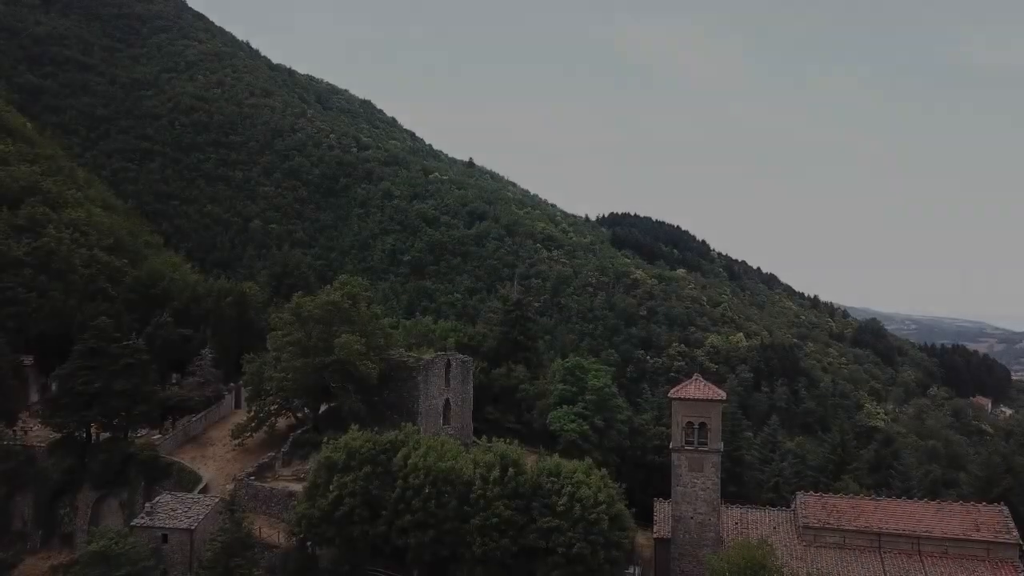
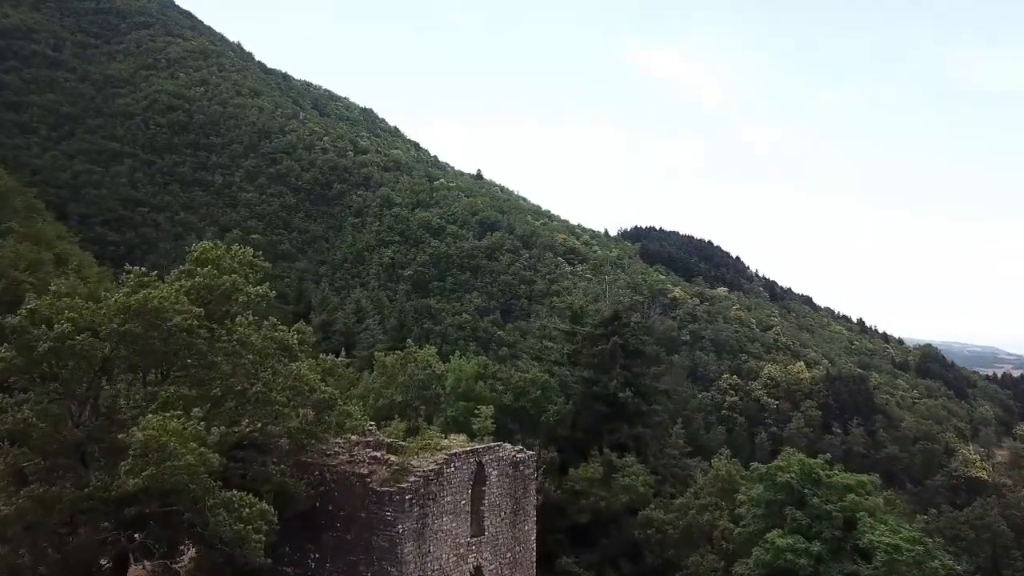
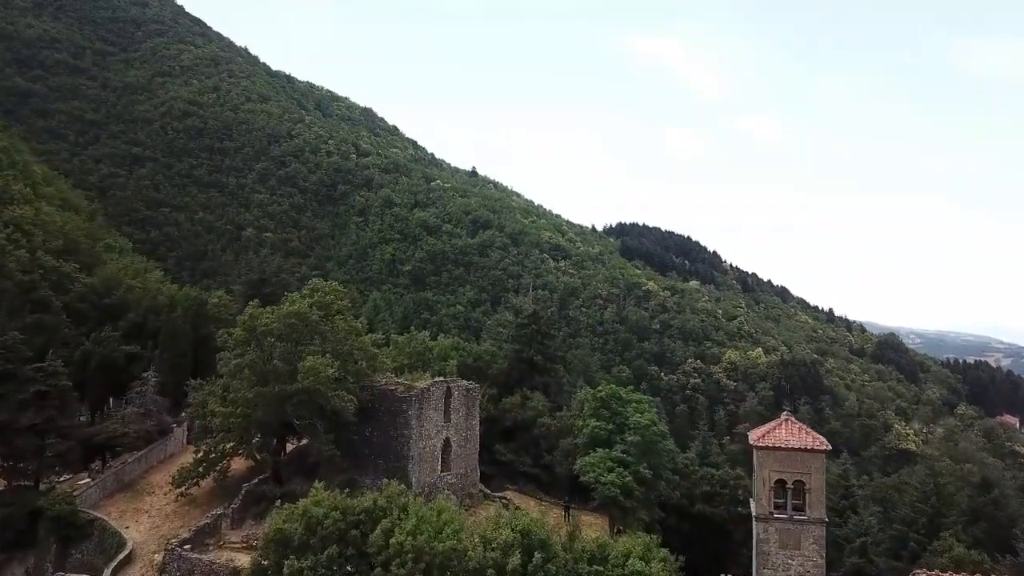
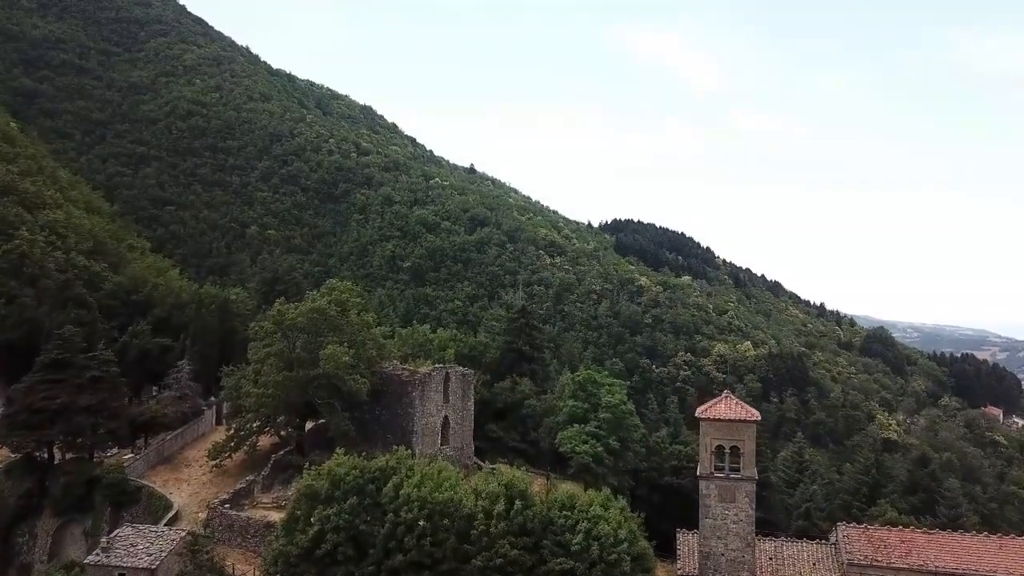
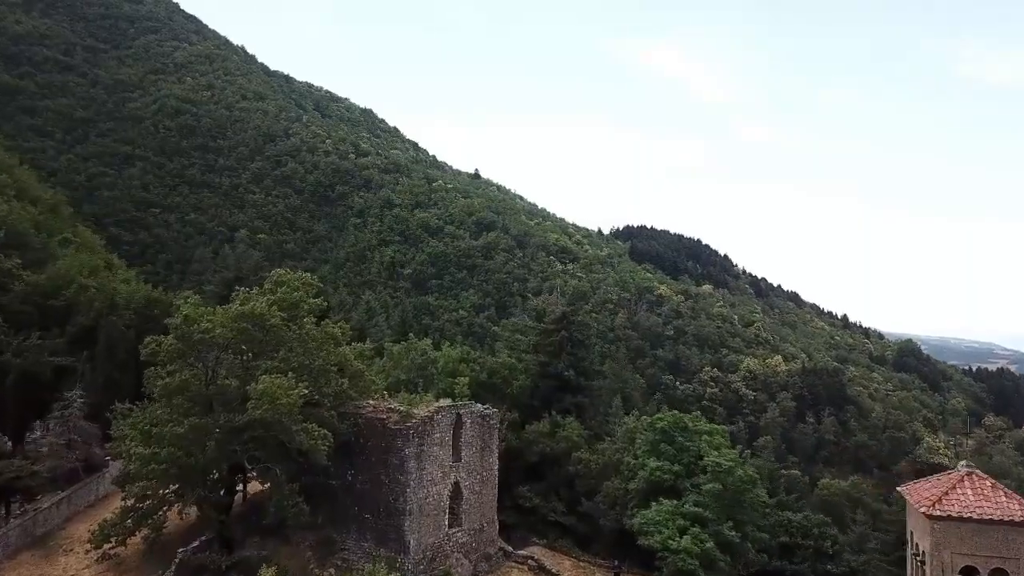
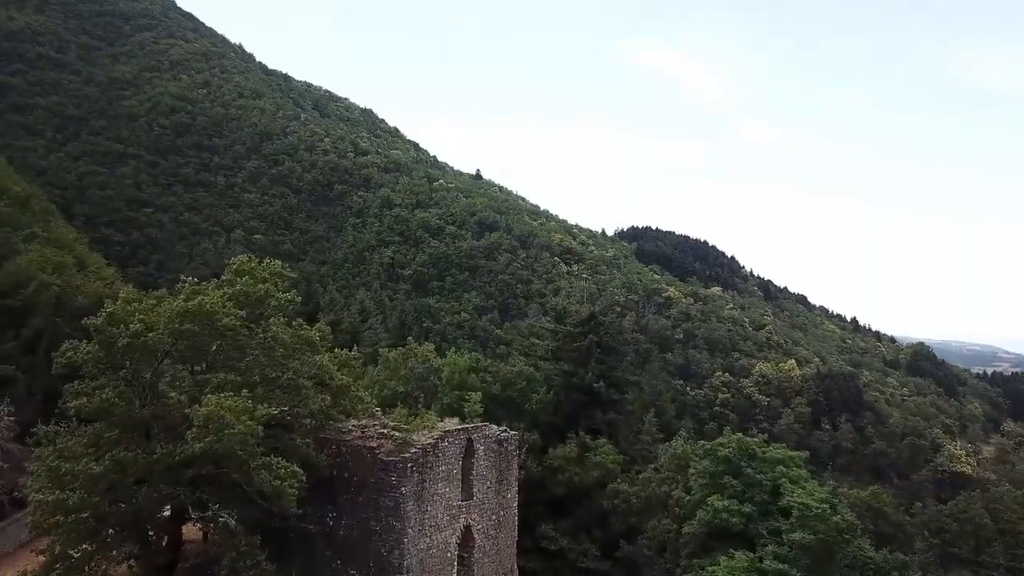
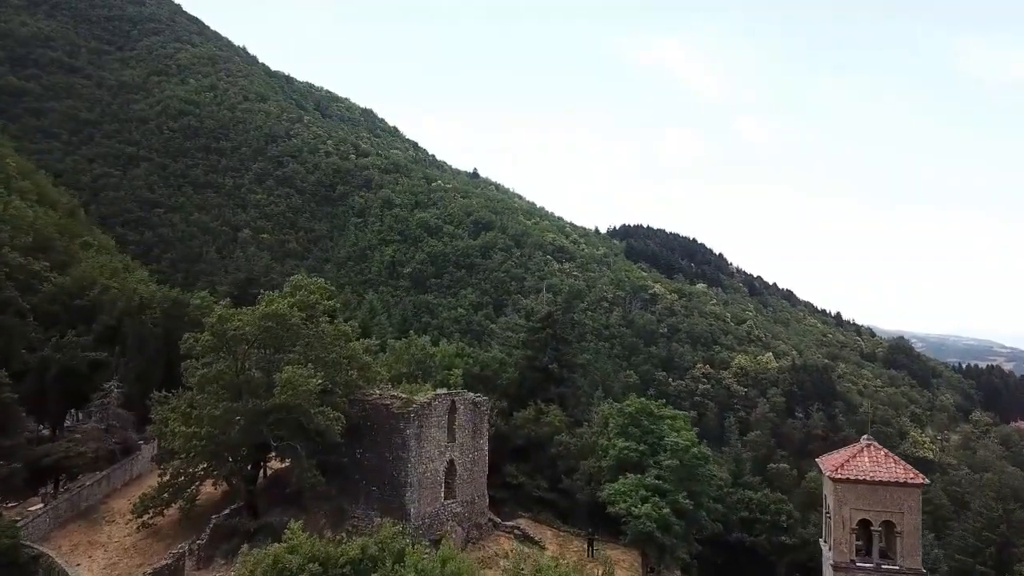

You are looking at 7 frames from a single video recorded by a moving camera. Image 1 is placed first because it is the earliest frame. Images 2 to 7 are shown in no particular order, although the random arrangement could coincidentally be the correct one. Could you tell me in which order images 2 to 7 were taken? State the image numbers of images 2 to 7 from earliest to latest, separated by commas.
4, 3, 7, 5, 6, 2
